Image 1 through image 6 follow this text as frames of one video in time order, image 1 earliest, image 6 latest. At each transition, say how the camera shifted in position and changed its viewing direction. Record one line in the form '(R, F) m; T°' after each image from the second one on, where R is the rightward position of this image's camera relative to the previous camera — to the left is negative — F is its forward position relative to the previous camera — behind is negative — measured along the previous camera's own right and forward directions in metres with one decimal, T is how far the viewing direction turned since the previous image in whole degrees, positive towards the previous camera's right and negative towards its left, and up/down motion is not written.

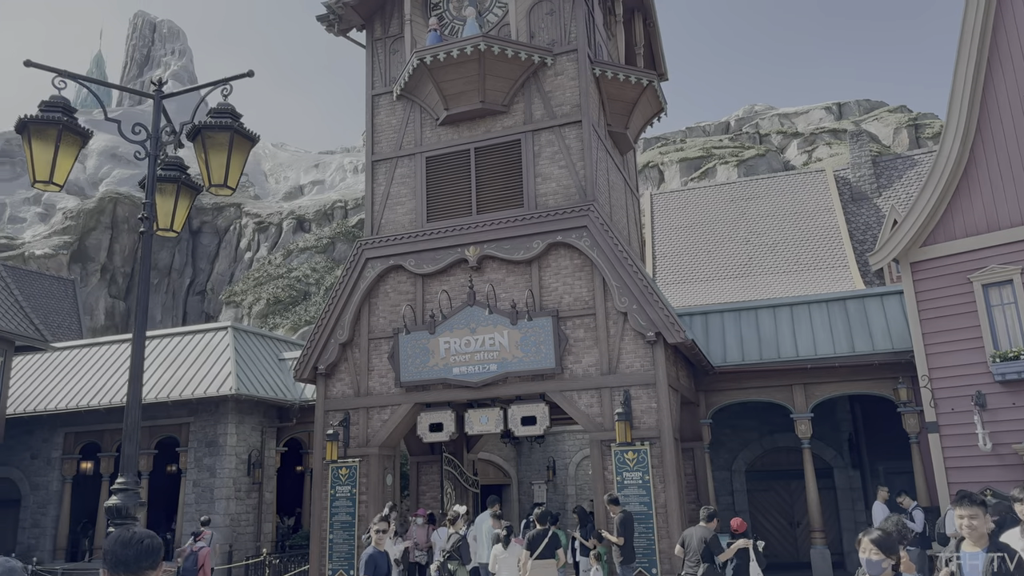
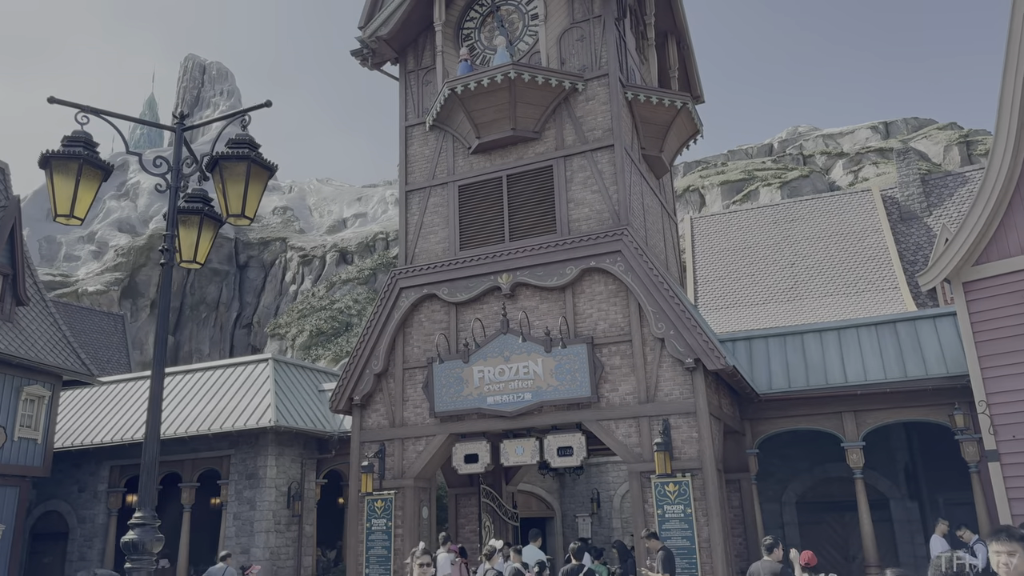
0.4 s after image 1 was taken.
(+0.2, +0.2) m; -3°
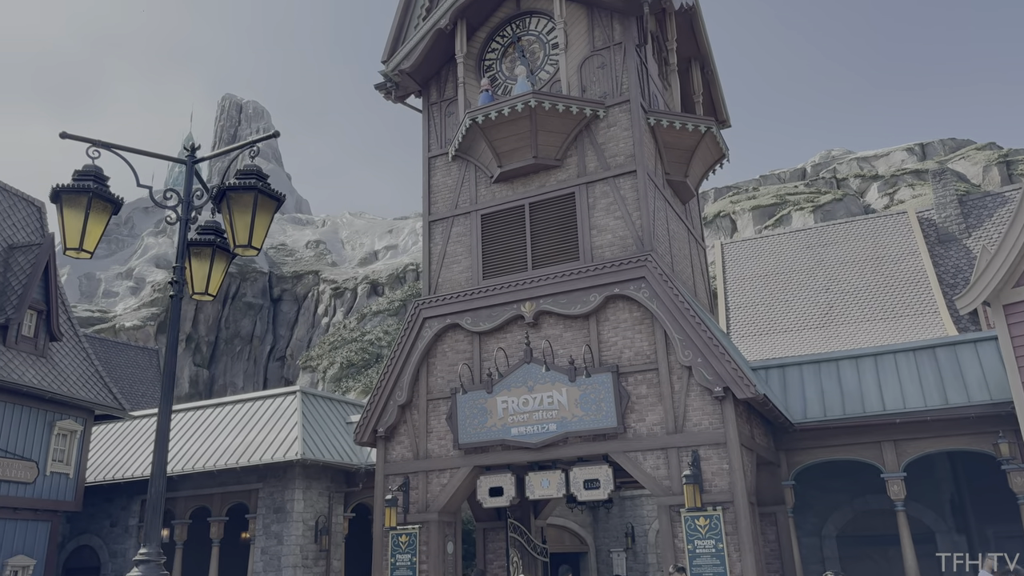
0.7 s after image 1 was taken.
(+0.2, +0.2) m; -3°
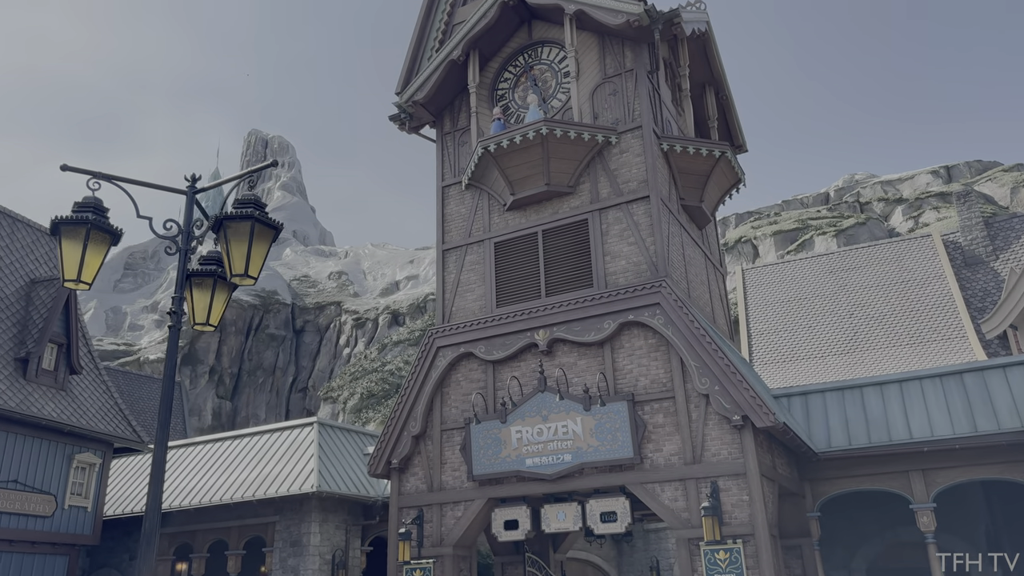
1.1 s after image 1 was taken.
(+0.2, +0.1) m; -2°
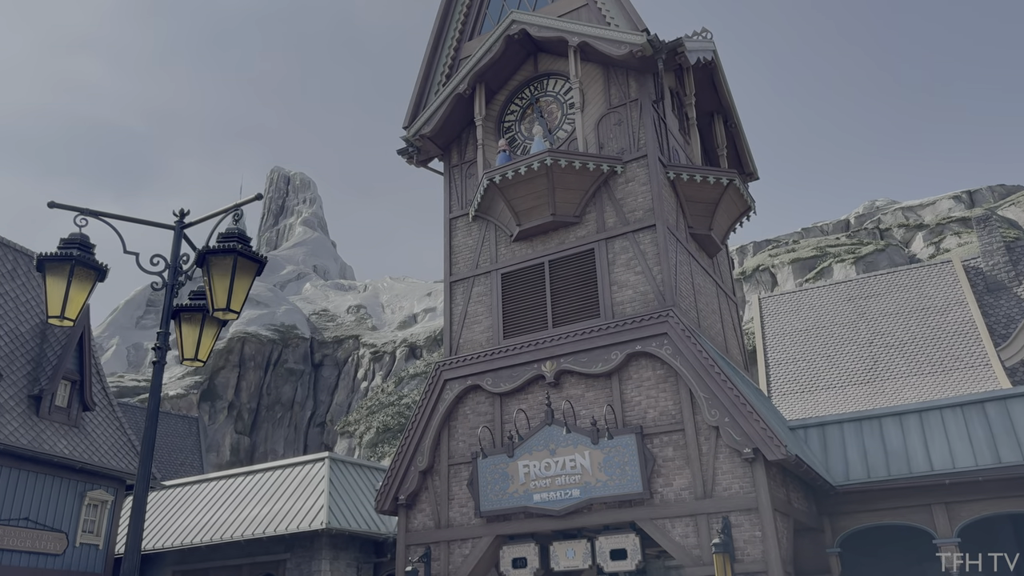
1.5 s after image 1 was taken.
(+0.3, +0.1) m; -2°
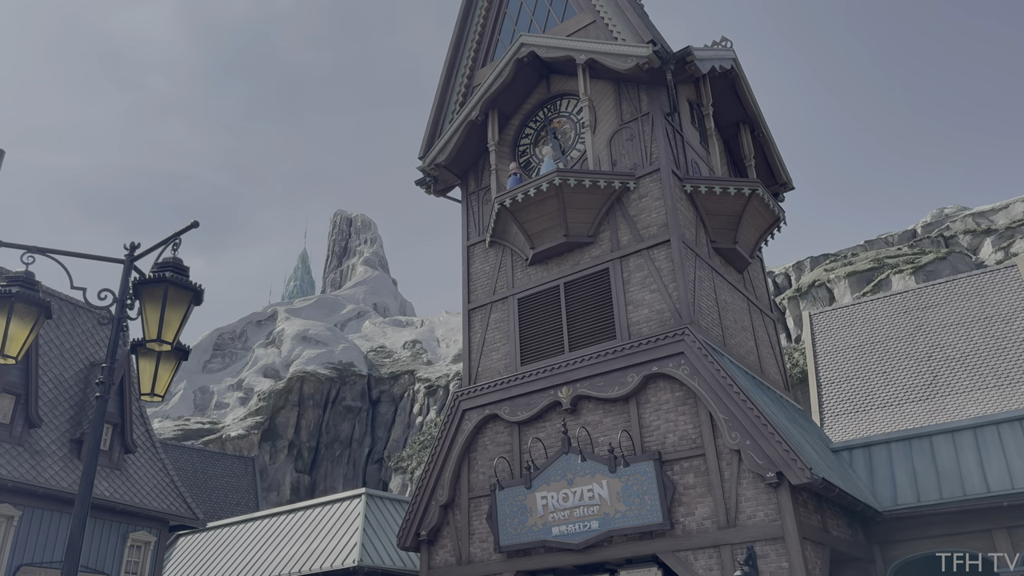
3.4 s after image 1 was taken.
(+1.0, +0.4) m; -5°
